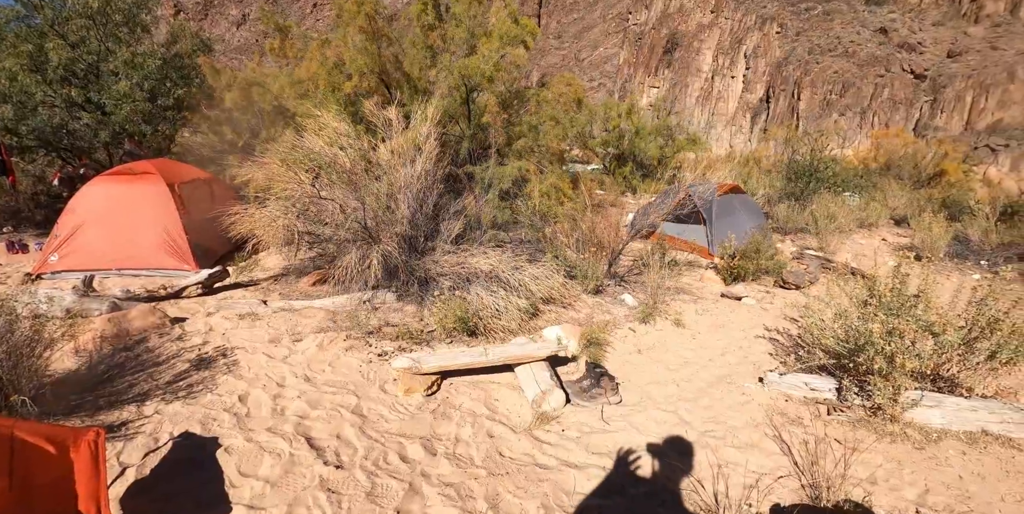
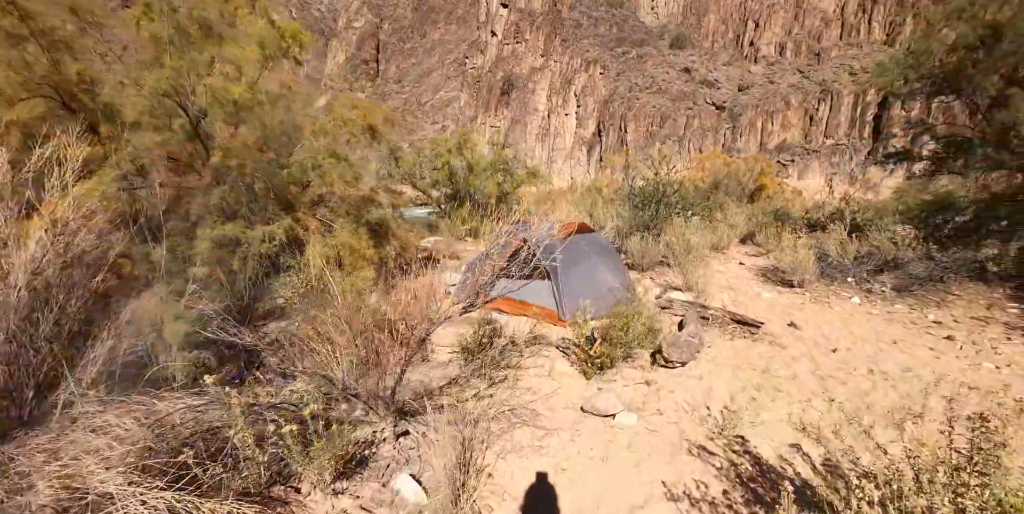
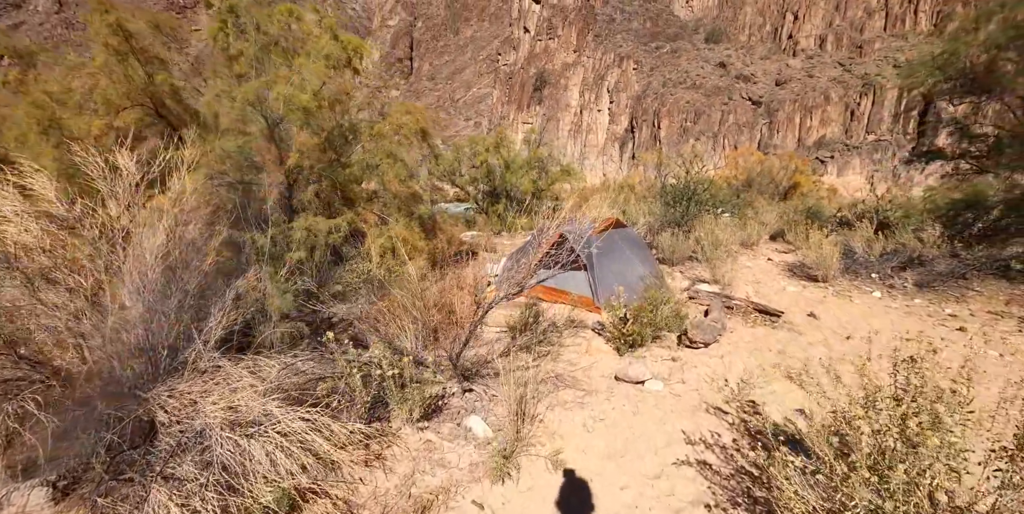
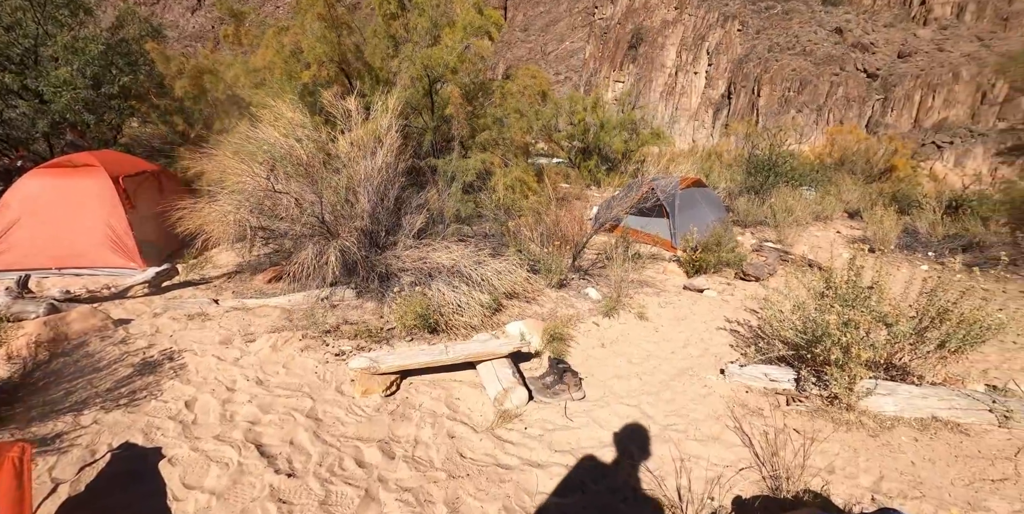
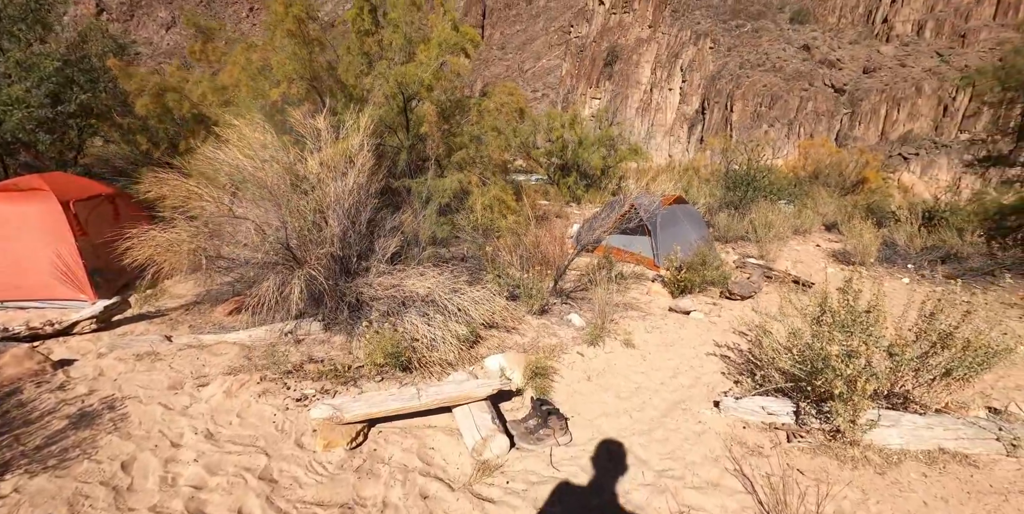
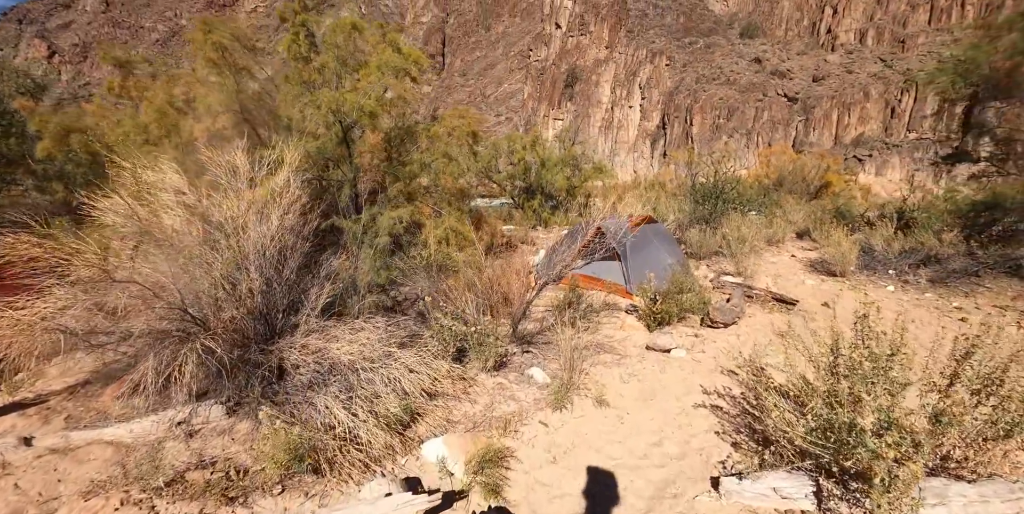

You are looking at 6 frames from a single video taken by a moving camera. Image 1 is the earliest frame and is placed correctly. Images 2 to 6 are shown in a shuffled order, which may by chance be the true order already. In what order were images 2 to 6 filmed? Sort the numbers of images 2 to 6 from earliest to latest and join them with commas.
4, 5, 6, 3, 2
